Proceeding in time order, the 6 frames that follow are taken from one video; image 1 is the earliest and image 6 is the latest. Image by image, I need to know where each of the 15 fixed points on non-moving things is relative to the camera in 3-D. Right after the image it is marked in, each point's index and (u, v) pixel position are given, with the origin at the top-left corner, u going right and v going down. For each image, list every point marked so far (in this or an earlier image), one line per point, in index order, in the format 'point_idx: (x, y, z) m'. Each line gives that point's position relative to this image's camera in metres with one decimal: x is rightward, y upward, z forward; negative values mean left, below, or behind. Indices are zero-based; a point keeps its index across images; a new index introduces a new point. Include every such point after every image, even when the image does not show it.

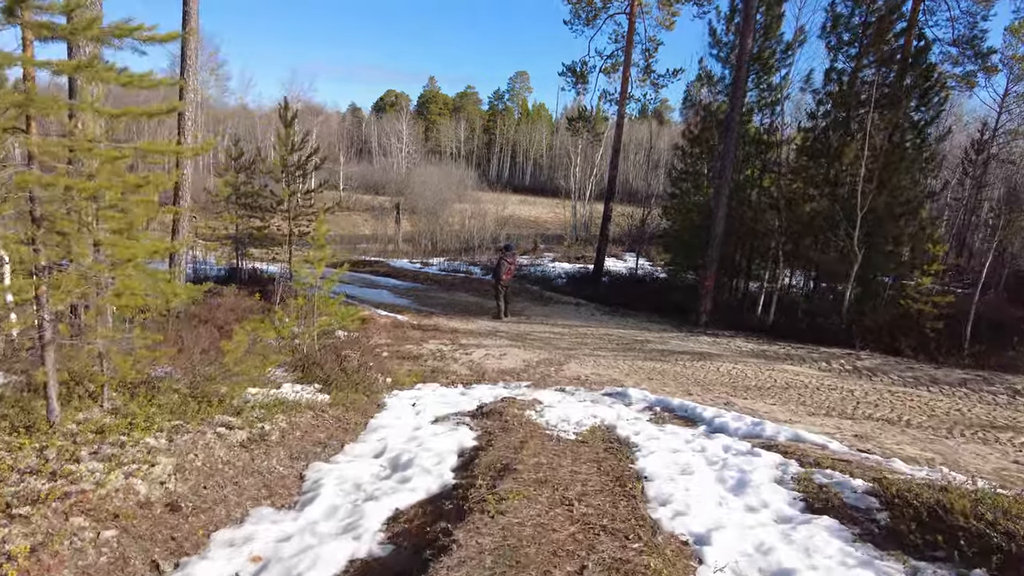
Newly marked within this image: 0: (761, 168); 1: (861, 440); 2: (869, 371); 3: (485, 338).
0: (+5.6, +2.7, +14.7) m
1: (+3.2, -1.4, +6.0) m
2: (+5.3, -1.2, +9.7) m
3: (-0.5, -0.9, +11.9) m
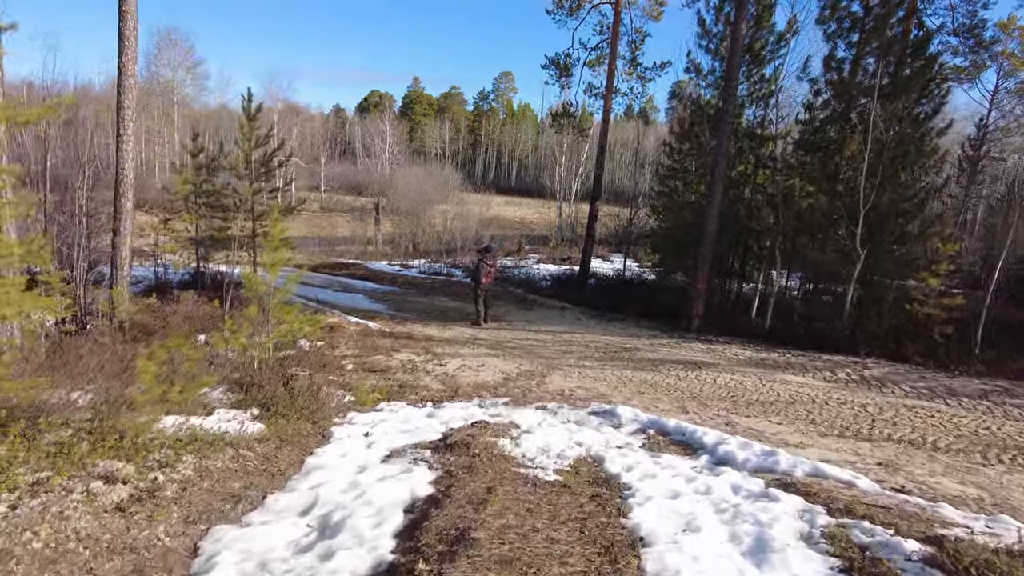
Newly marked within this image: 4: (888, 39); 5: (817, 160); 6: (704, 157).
0: (+5.1, +2.6, +13.9) m
1: (+3.0, -1.4, +5.2) m
2: (+5.0, -1.3, +8.9) m
3: (-0.9, -1.0, +11.0) m
4: (+6.5, +4.3, +11.4) m
5: (+5.7, +2.3, +12.3) m
6: (+4.6, +3.1, +15.9) m
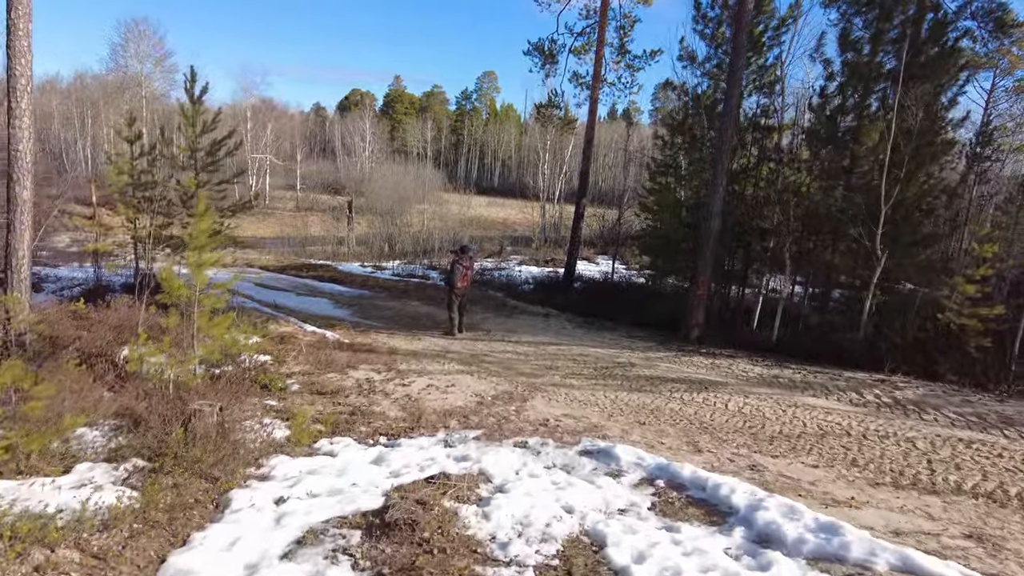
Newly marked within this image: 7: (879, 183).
0: (+4.7, +2.5, +12.6) m
1: (+2.8, -1.5, +3.8) m
2: (+4.7, -1.4, +7.6) m
3: (-1.2, -1.1, +9.5) m
4: (+6.2, +4.2, +10.1) m
5: (+5.4, +2.2, +11.0) m
6: (+4.1, +3.0, +14.6) m
7: (+5.8, +1.6, +10.3) m
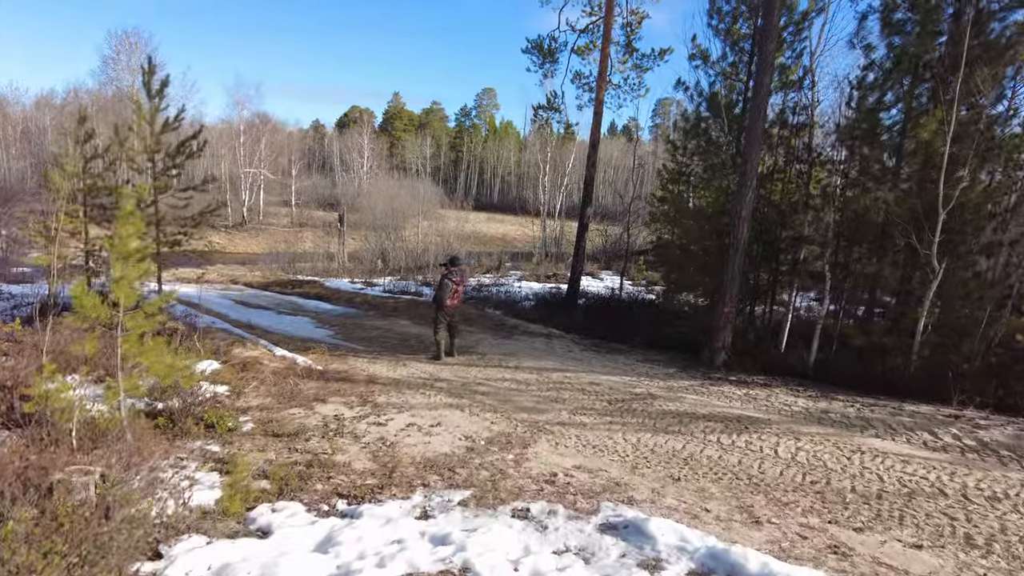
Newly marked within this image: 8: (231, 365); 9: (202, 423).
0: (+4.7, +2.2, +11.2) m
1: (+2.8, -1.6, +2.4) m
2: (+4.6, -1.5, +6.1) m
3: (-1.2, -1.3, +8.1) m
4: (+6.1, +4.0, +8.8) m
5: (+5.3, +2.0, +9.7) m
6: (+4.1, +2.7, +13.3) m
7: (+5.7, +1.4, +8.9) m
8: (-4.0, -1.1, +9.4) m
9: (-3.3, -1.4, +7.0) m
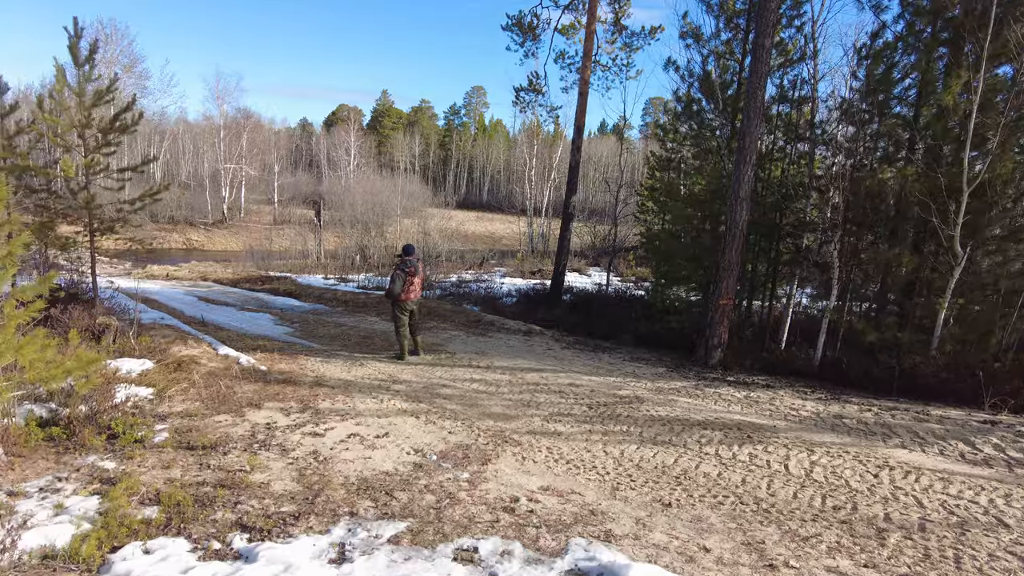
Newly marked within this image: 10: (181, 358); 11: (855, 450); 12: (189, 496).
0: (+4.3, +2.4, +10.2) m
1: (+2.5, -1.4, +1.3) m
2: (+4.3, -1.4, +5.1) m
3: (-1.6, -1.2, +7.0) m
4: (+5.7, +4.1, +7.8) m
5: (+4.9, +2.1, +8.7) m
6: (+3.7, +2.8, +12.3) m
7: (+5.4, +1.6, +7.9) m
8: (-4.4, -1.0, +8.3) m
9: (-3.6, -1.3, +5.9) m
10: (-4.3, -0.9, +8.5) m
11: (+2.8, -1.3, +5.4) m
12: (-2.2, -1.4, +4.5) m
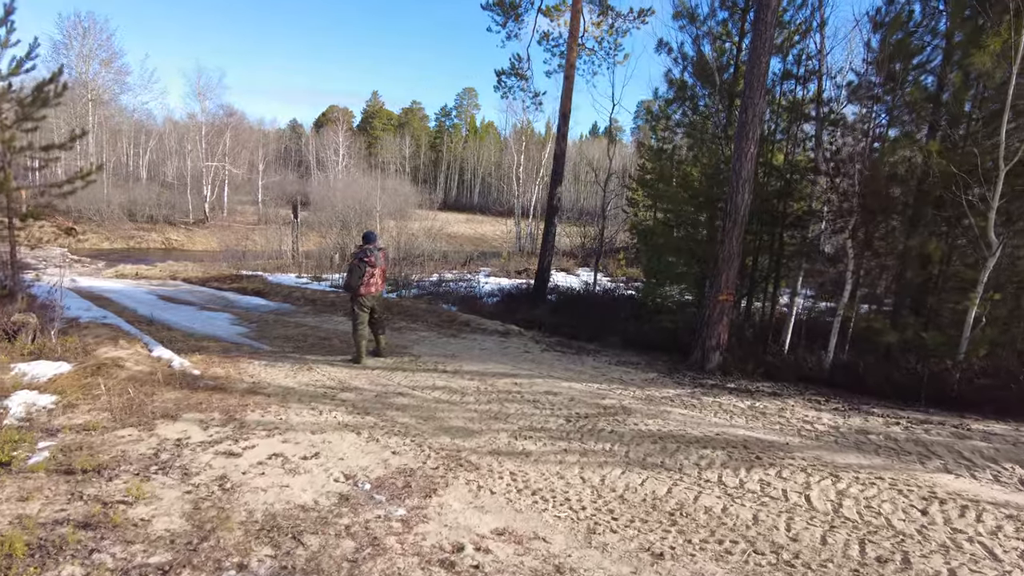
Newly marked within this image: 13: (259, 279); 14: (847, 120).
0: (+4.0, +2.4, +9.3) m
1: (+2.2, -1.3, +0.3) m
2: (+4.0, -1.3, +4.1) m
3: (-1.9, -1.1, +5.9) m
4: (+5.4, +4.2, +6.9) m
5: (+4.6, +2.2, +7.7) m
6: (+3.3, +2.8, +11.3) m
7: (+5.0, +1.6, +7.0) m
8: (-4.7, -0.9, +7.2) m
9: (-3.9, -1.2, +4.8) m
10: (-4.6, -0.8, +7.4) m
11: (+2.5, -1.3, +4.4) m
12: (-2.5, -1.3, +3.4) m
13: (-7.5, +0.3, +19.5) m
14: (+4.2, +2.1, +8.3) m
